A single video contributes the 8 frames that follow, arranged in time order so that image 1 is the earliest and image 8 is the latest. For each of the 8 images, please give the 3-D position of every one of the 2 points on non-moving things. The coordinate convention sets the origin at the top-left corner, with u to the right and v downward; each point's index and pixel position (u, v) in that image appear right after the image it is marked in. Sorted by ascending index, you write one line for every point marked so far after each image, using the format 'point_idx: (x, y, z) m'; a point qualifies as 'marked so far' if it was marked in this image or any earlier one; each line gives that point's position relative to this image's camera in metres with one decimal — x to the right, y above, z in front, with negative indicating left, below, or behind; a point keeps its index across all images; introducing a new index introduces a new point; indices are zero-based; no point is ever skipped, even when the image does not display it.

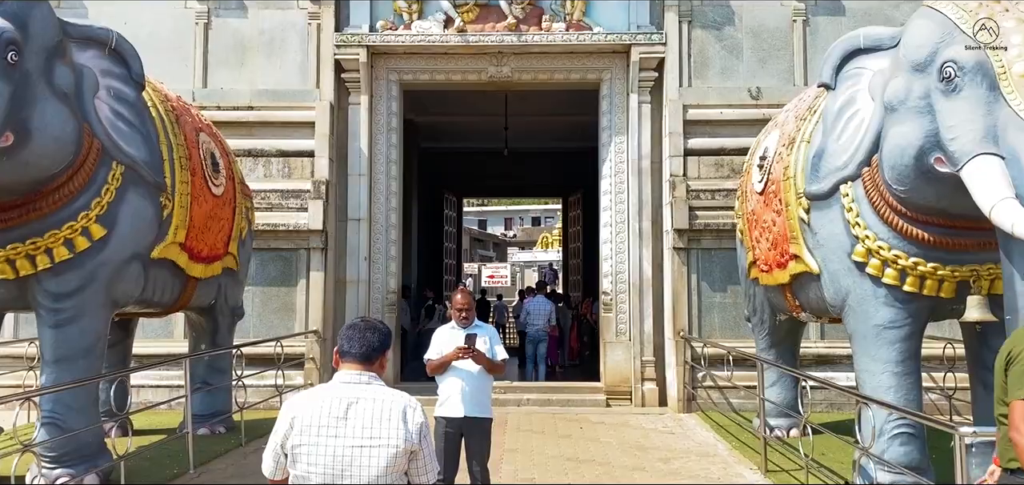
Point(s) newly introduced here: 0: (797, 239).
0: (+1.6, 0.0, +5.0) m
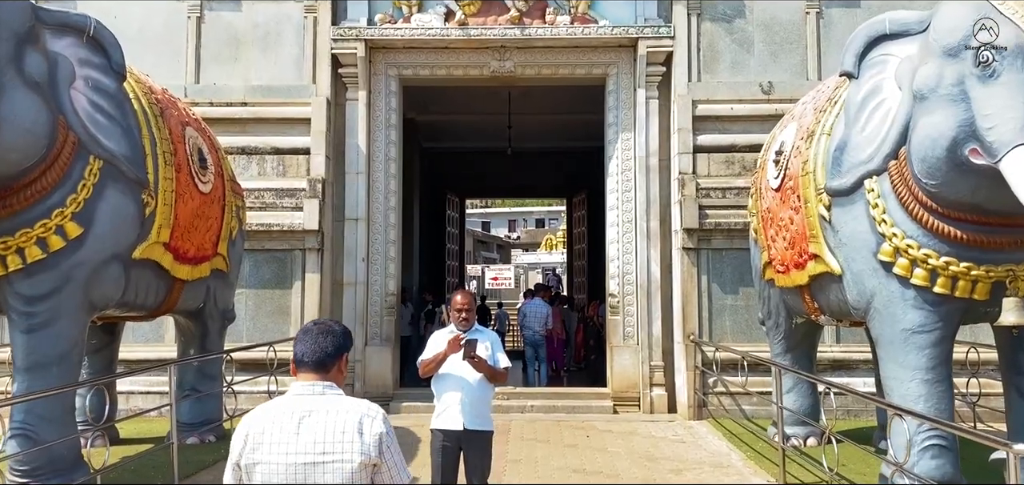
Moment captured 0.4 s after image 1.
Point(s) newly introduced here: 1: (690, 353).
0: (+1.6, 0.0, +4.7) m
1: (+1.4, -0.9, +7.2) m
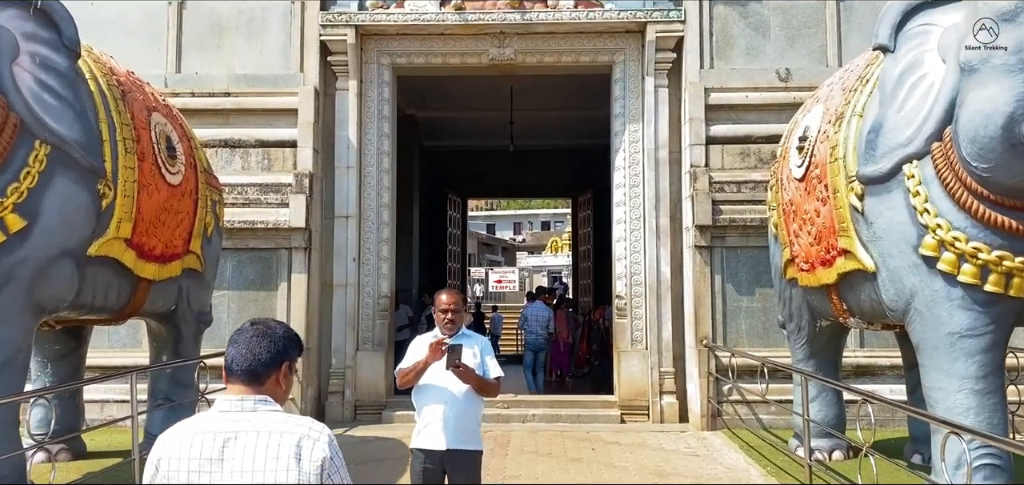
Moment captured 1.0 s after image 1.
0: (+1.6, +0.1, +4.3) m
1: (+1.4, -0.9, +6.7) m
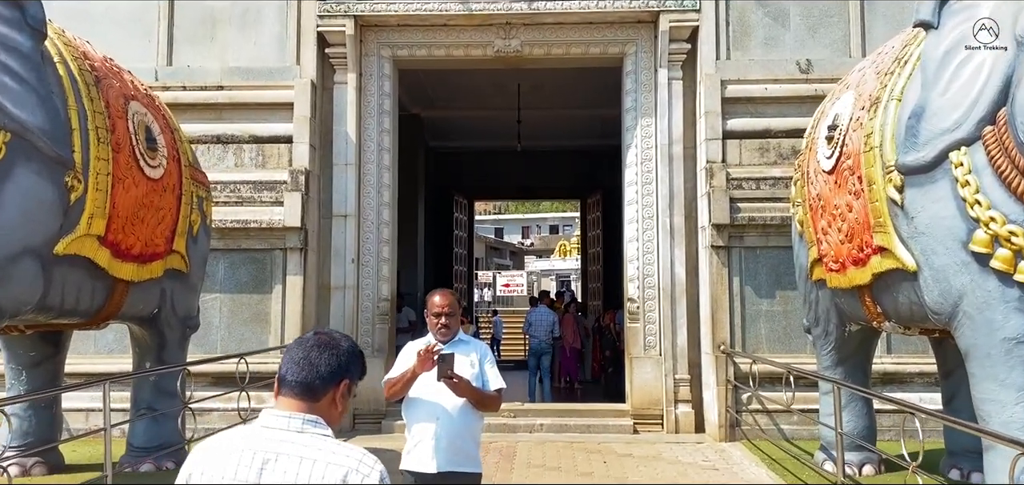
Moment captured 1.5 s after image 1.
0: (+1.6, +0.1, +3.9) m
1: (+1.5, -0.9, +6.4) m
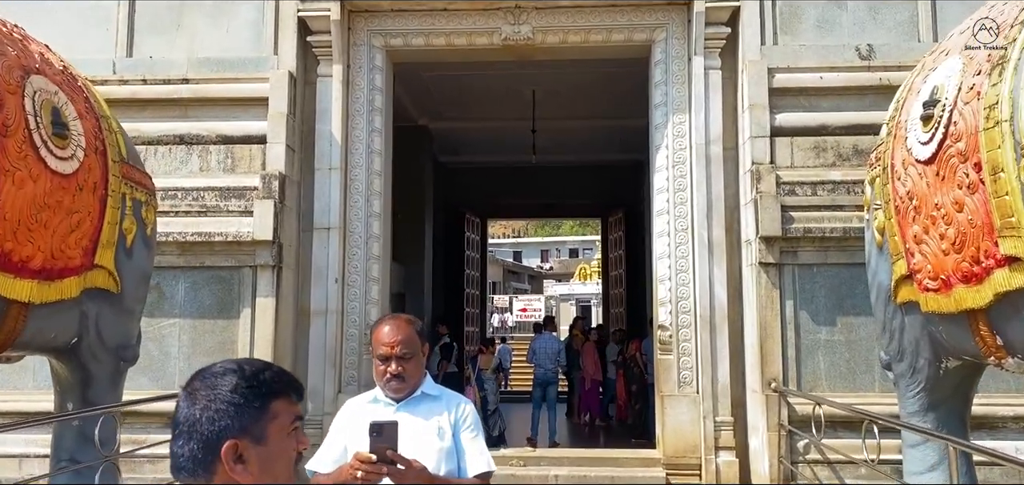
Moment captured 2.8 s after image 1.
0: (+1.6, 0.0, +2.8) m
1: (+1.5, -1.0, +5.3) m
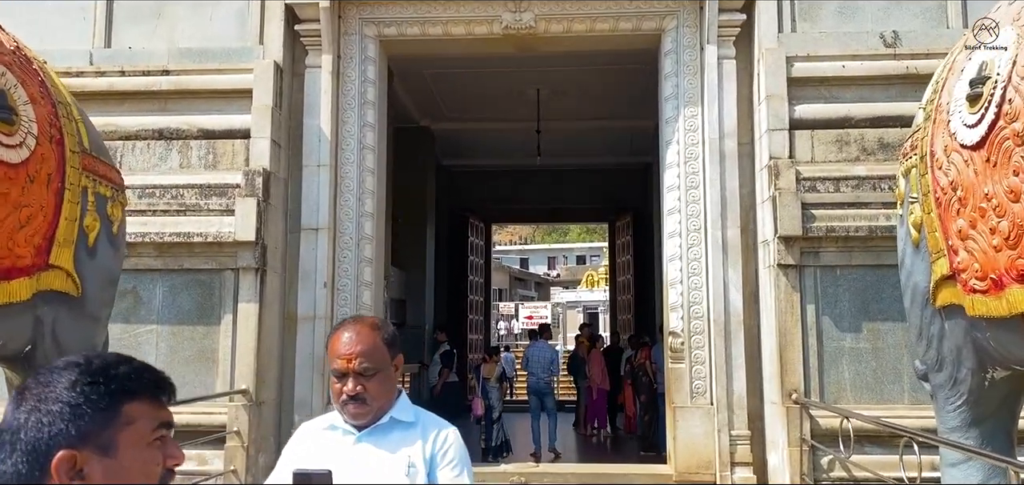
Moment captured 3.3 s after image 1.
0: (+1.6, +0.1, +2.5) m
1: (+1.5, -1.0, +4.9) m
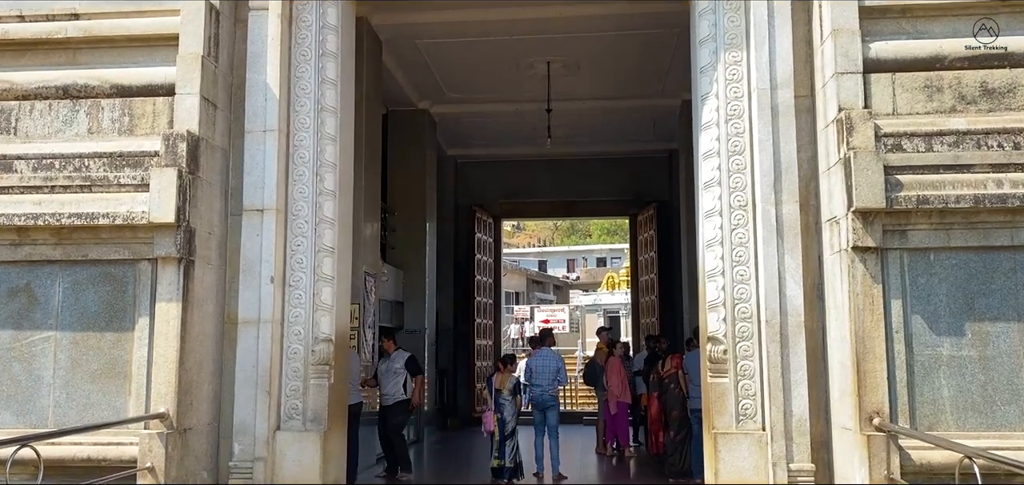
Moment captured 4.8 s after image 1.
0: (+1.5, +0.2, +1.2) m
1: (+1.5, -0.9, +3.7) m
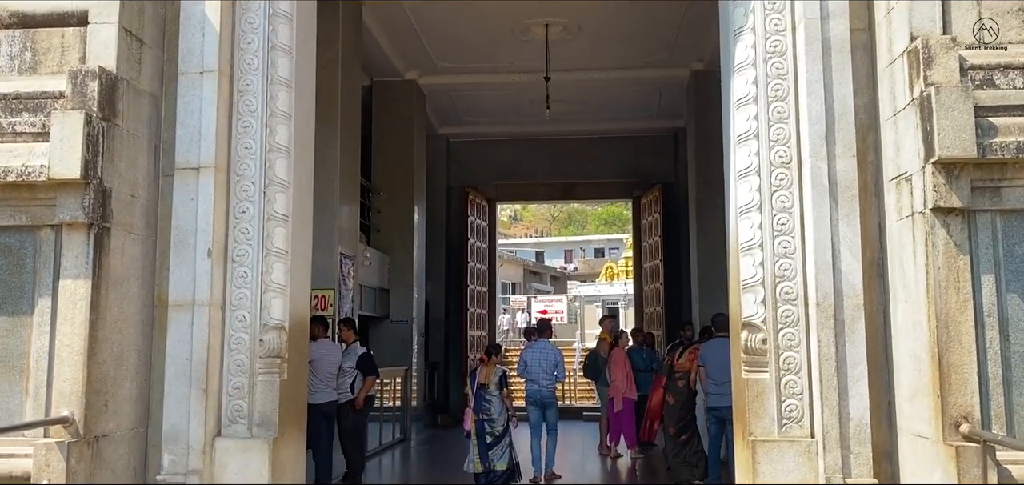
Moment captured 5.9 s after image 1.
0: (+1.5, +0.3, +0.4) m
1: (+1.5, -0.7, +2.9) m
